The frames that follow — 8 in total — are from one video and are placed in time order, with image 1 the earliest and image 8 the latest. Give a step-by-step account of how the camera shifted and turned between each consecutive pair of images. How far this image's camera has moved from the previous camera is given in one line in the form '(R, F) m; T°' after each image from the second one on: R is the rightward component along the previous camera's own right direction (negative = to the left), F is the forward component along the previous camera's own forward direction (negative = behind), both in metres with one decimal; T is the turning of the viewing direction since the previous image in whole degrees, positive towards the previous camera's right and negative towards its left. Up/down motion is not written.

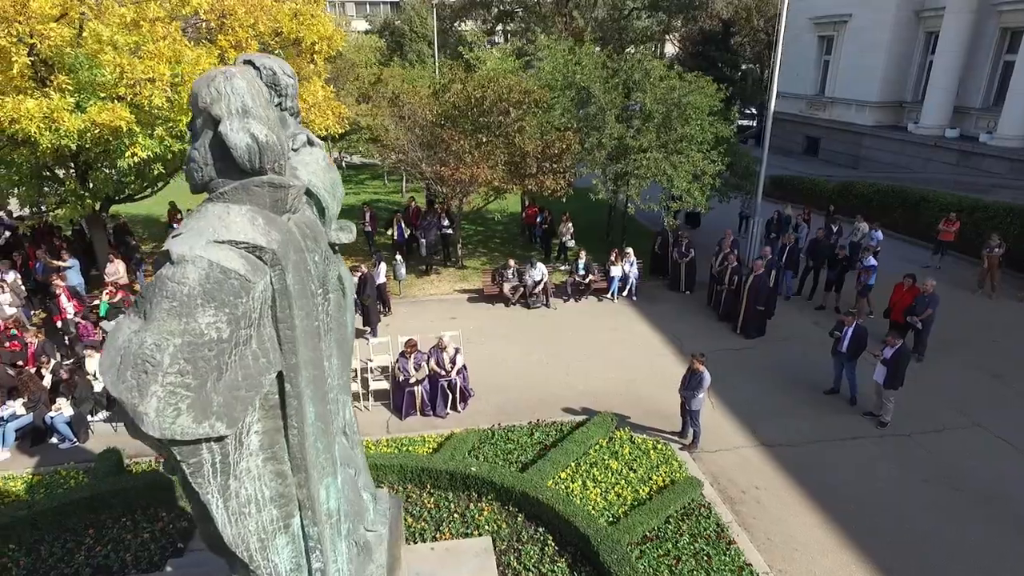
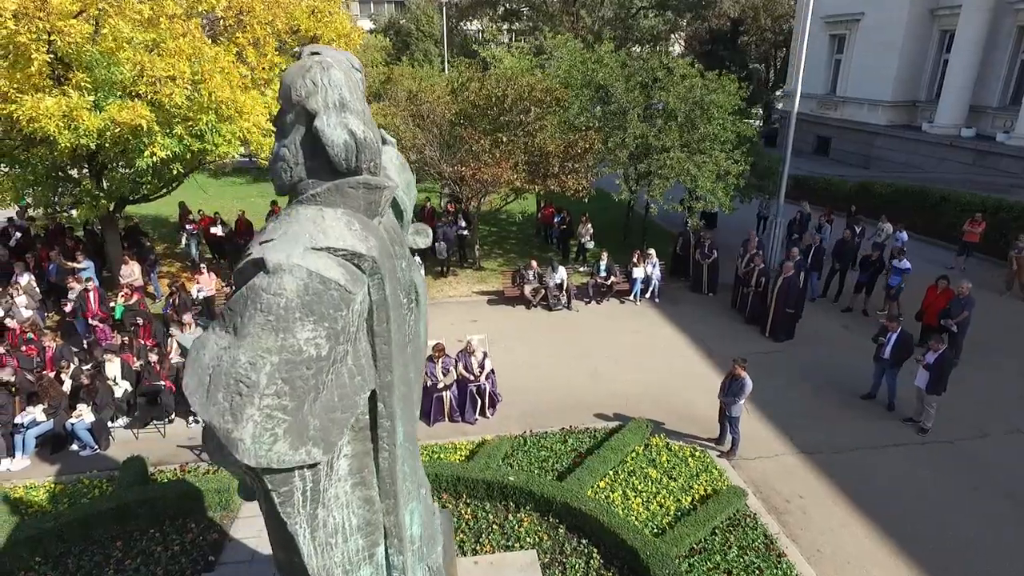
(-0.5, +0.3) m; 0°
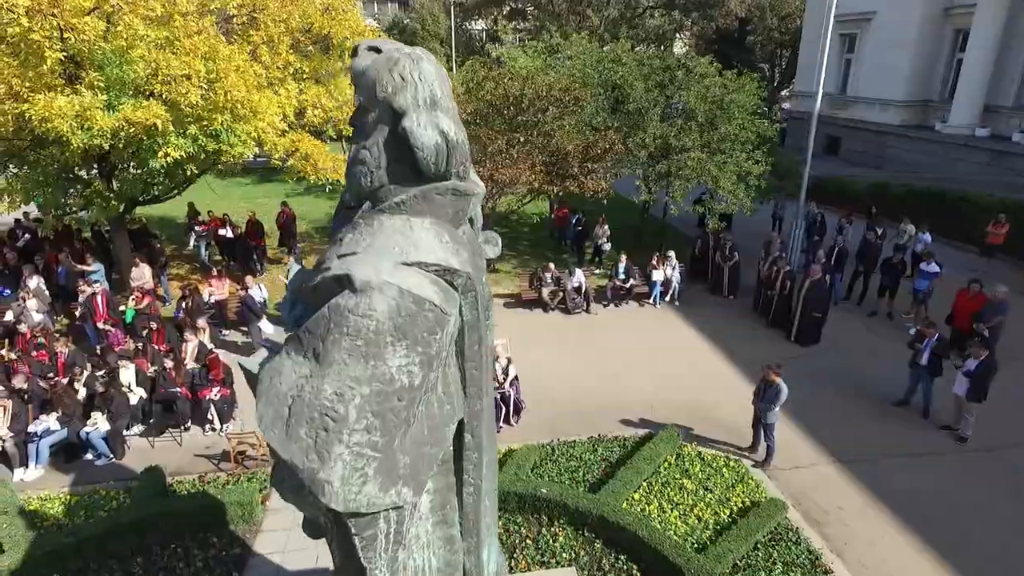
(-0.4, +0.3) m; 0°
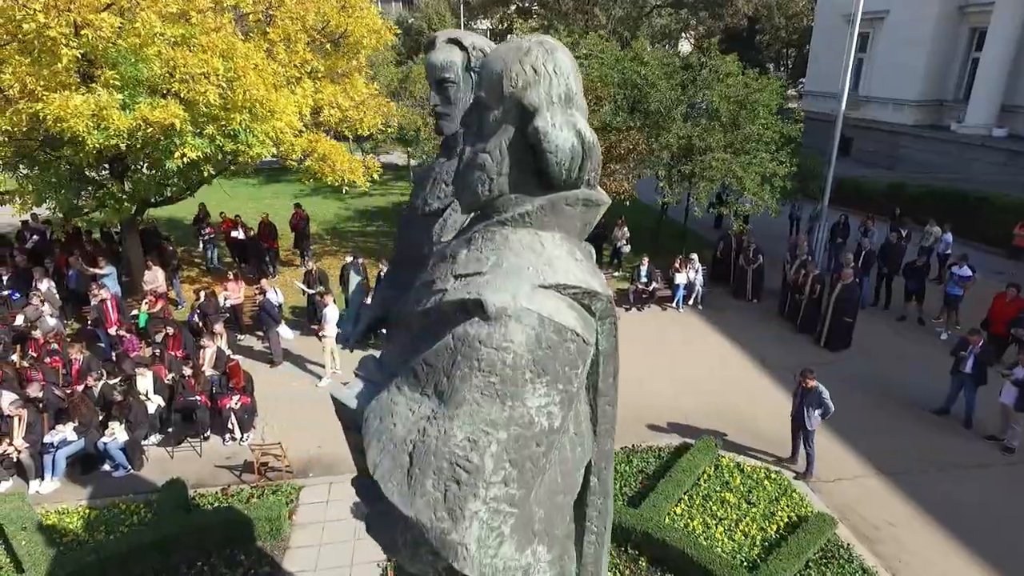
(-0.4, +0.3) m; 0°
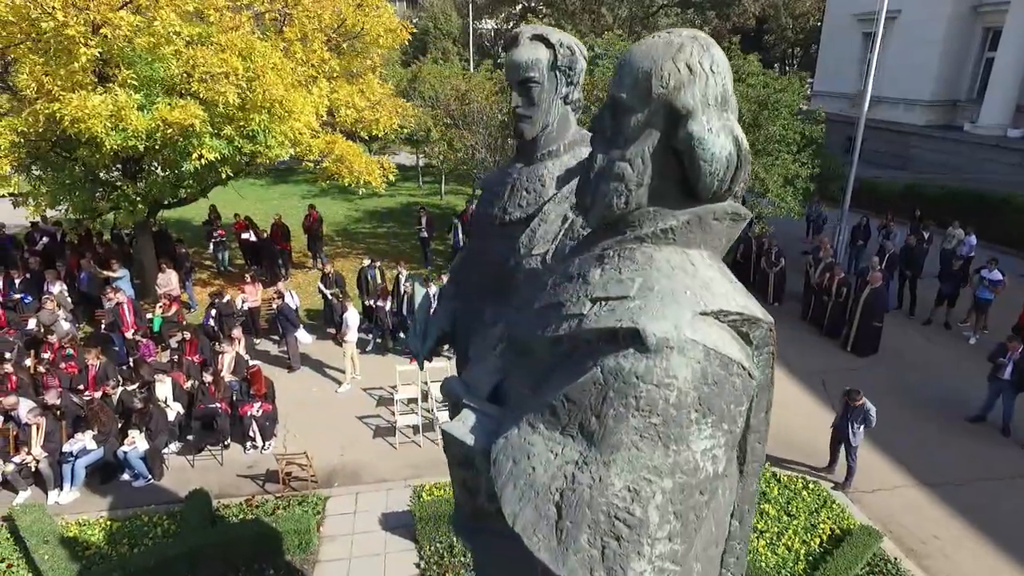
(-0.4, +0.2) m; 0°
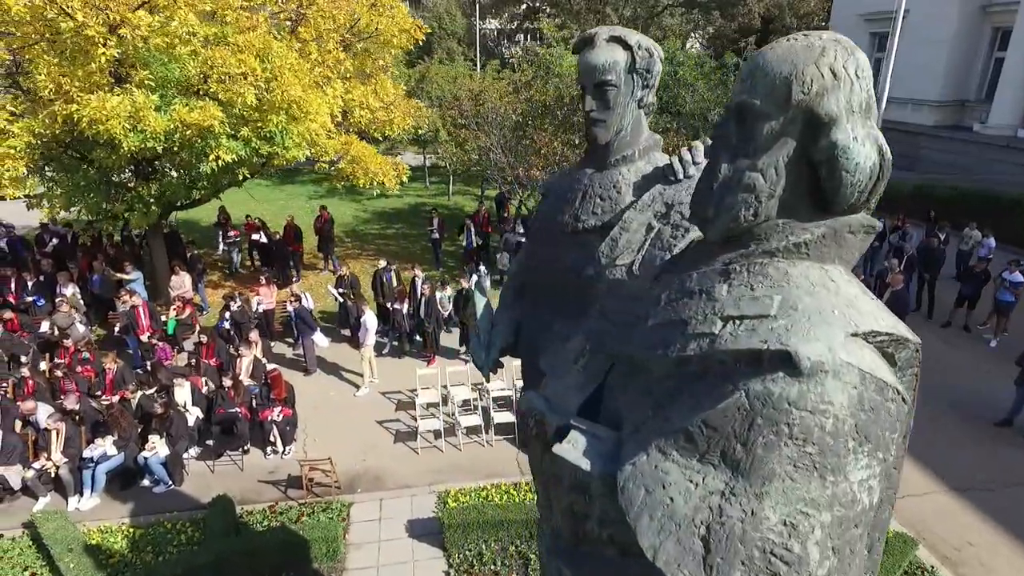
(-0.3, +0.1) m; 0°
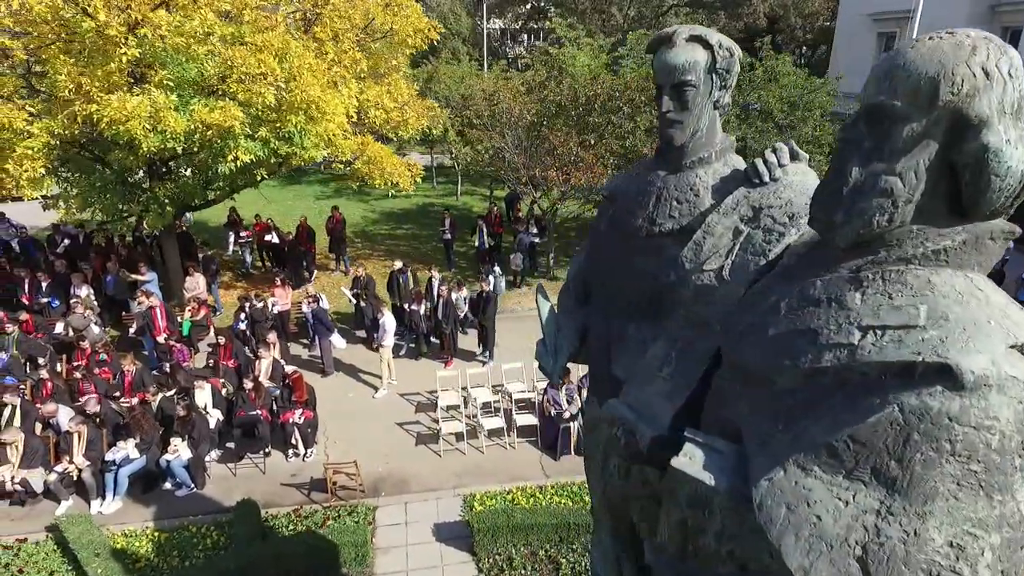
(-0.3, +0.1) m; 0°
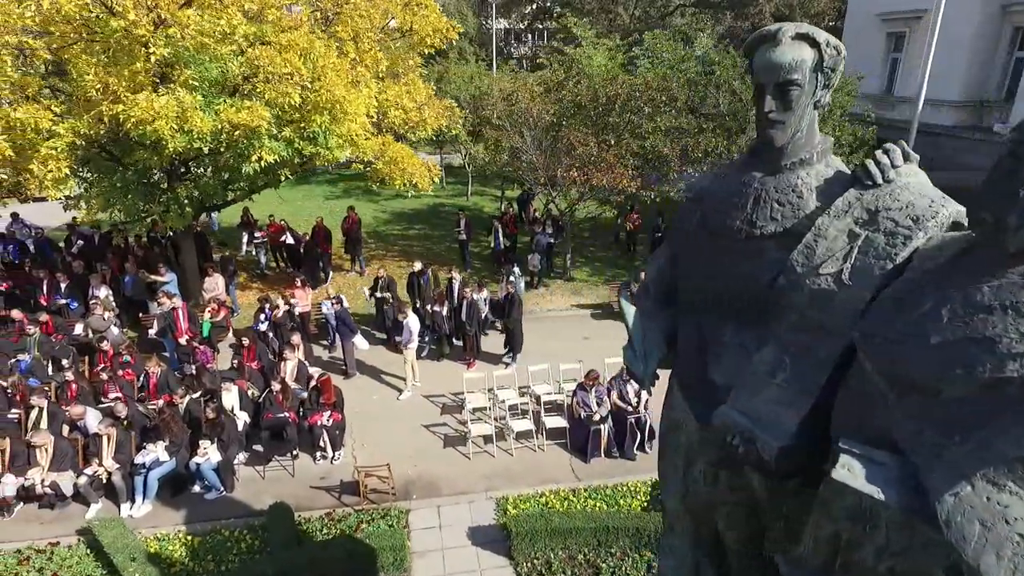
(-0.4, +0.1) m; 0°
